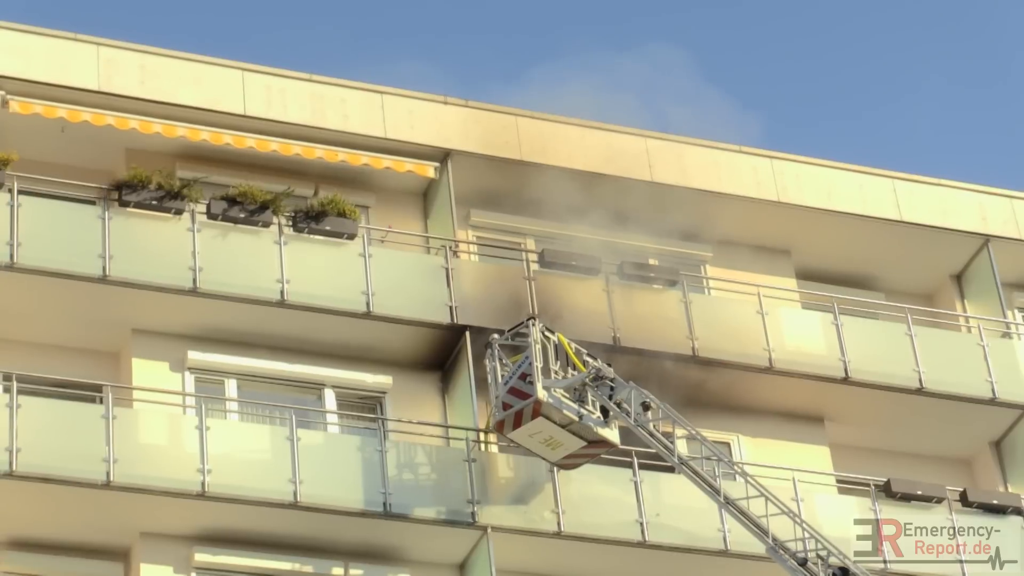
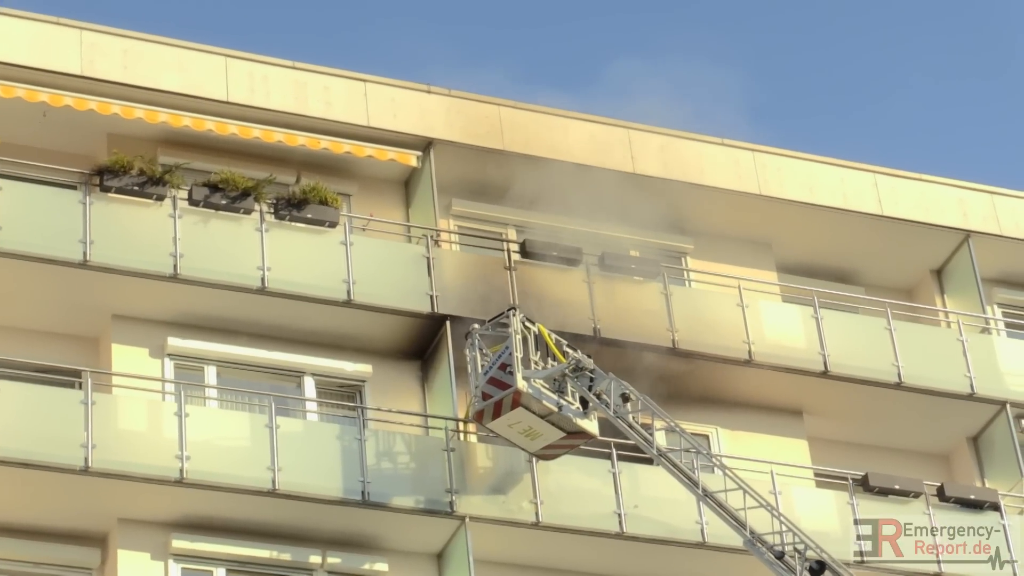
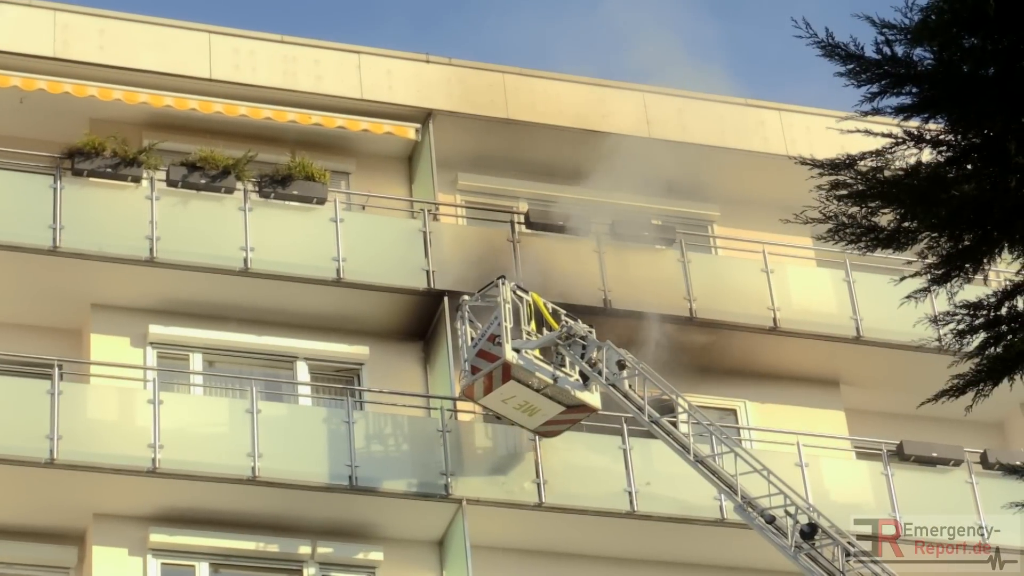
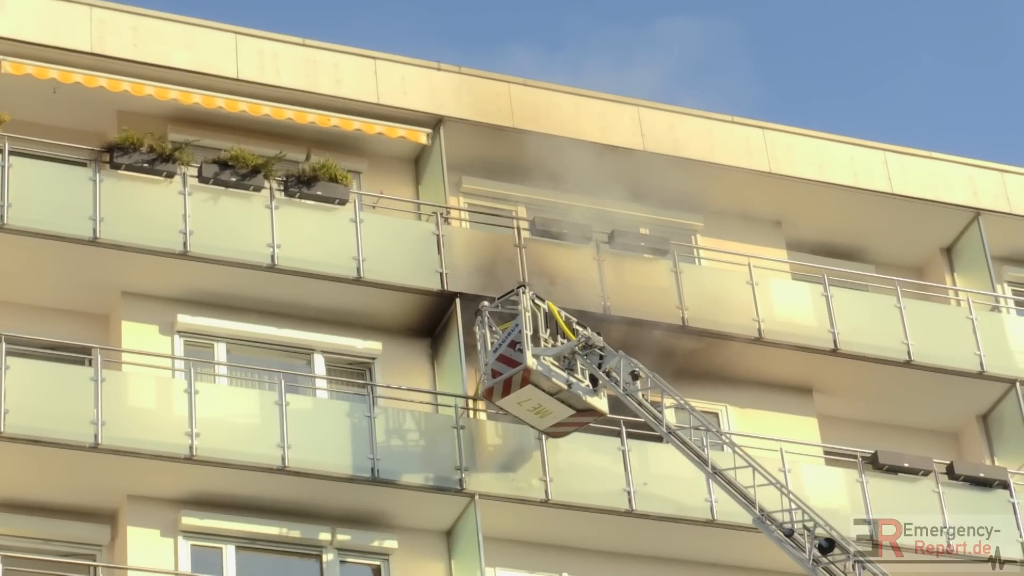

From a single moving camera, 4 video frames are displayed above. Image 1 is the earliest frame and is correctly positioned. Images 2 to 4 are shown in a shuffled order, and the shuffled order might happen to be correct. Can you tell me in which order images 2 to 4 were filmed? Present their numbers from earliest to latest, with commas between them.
4, 2, 3
